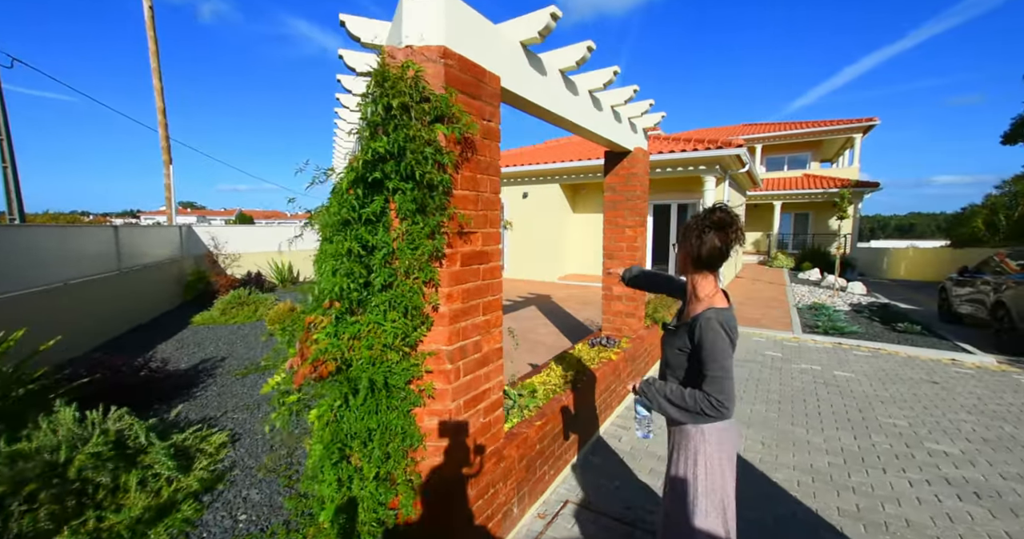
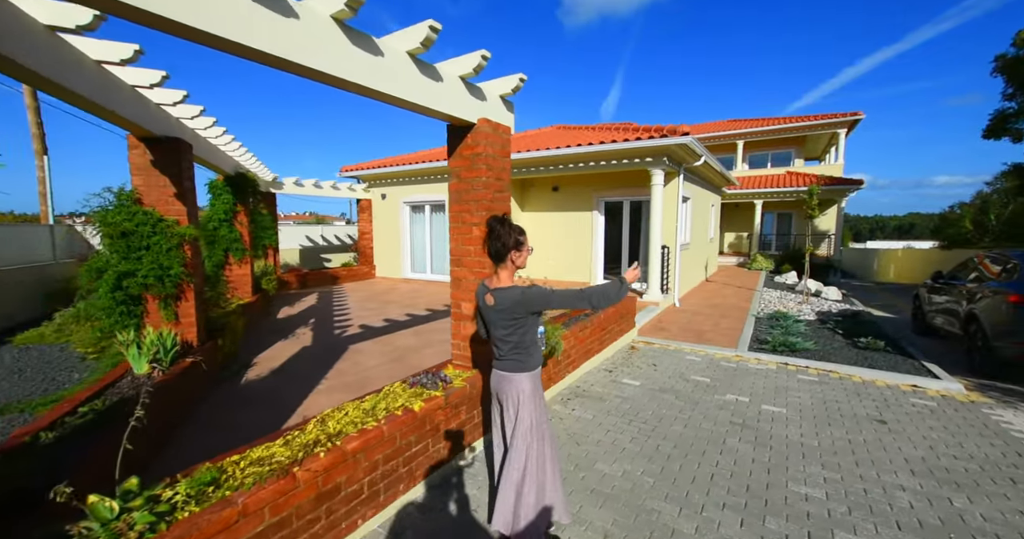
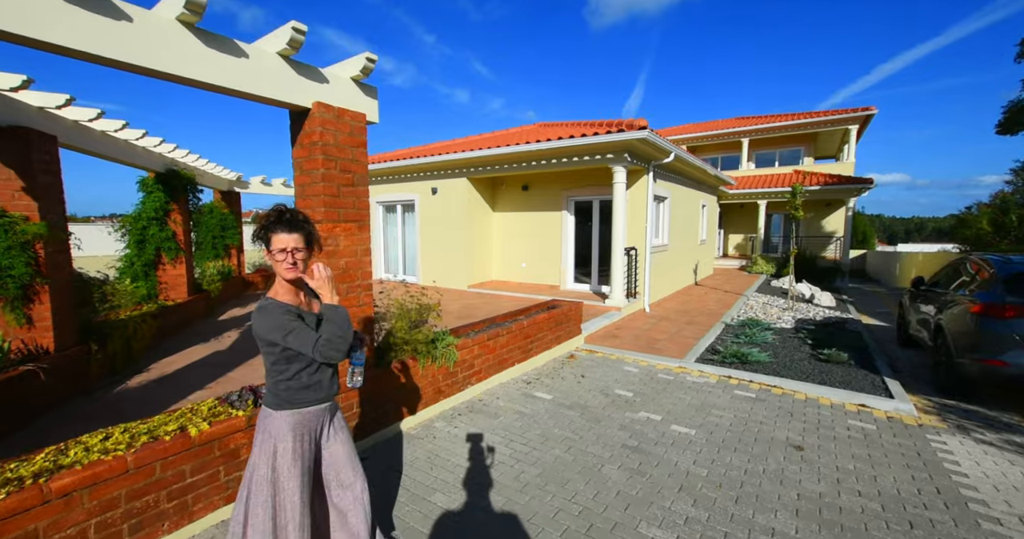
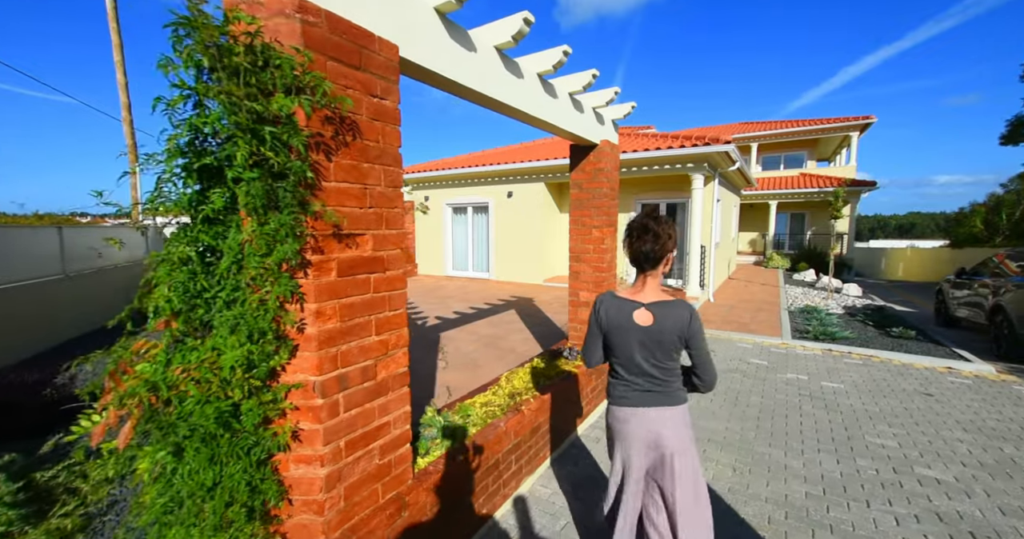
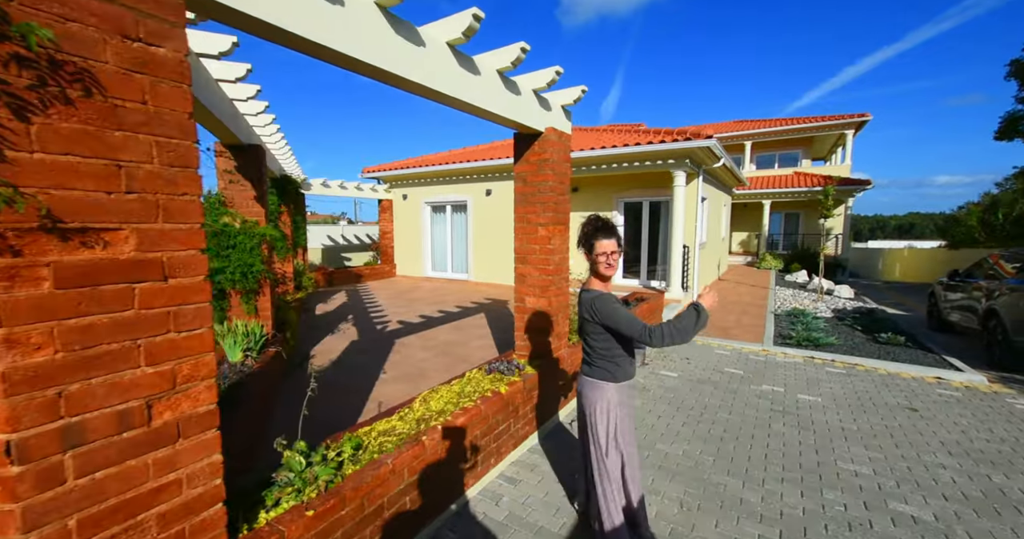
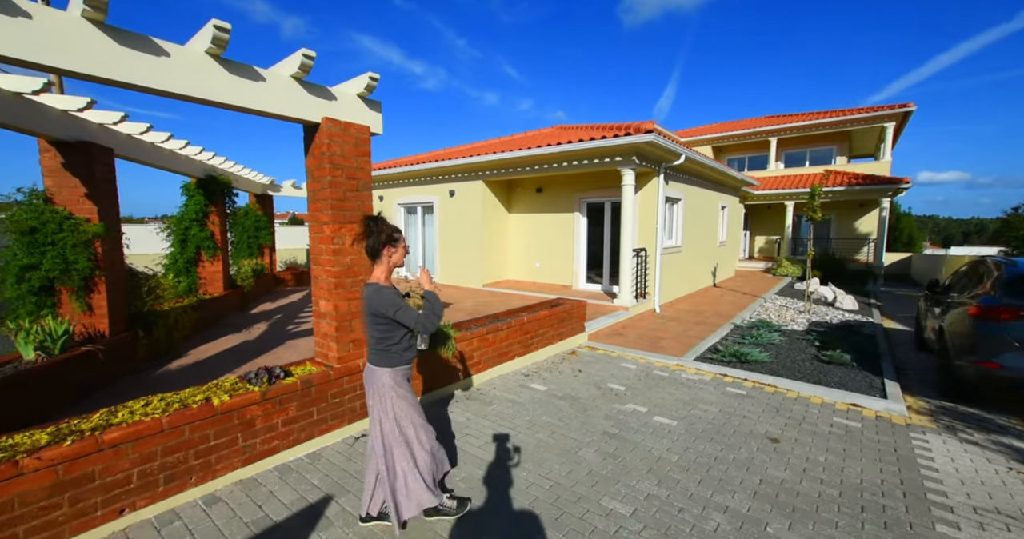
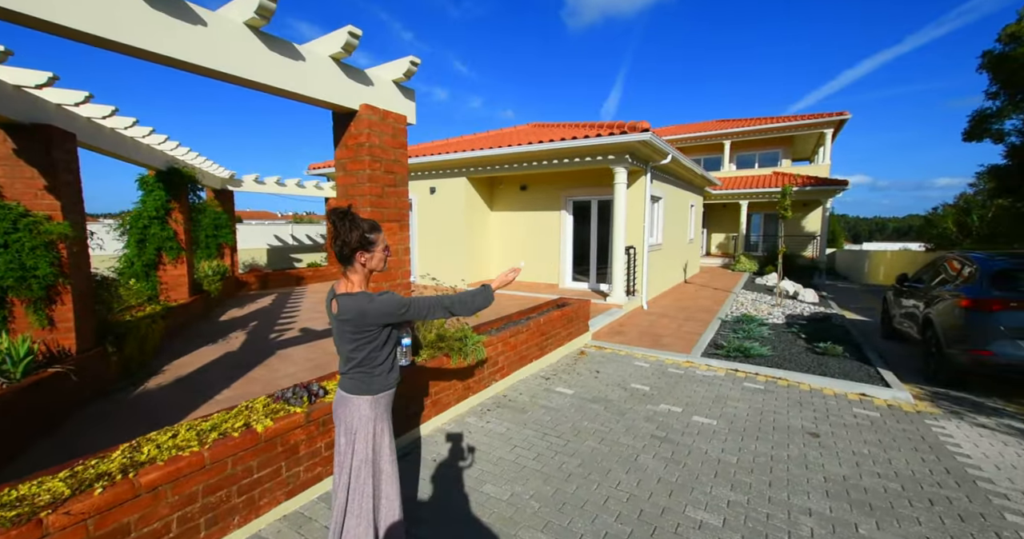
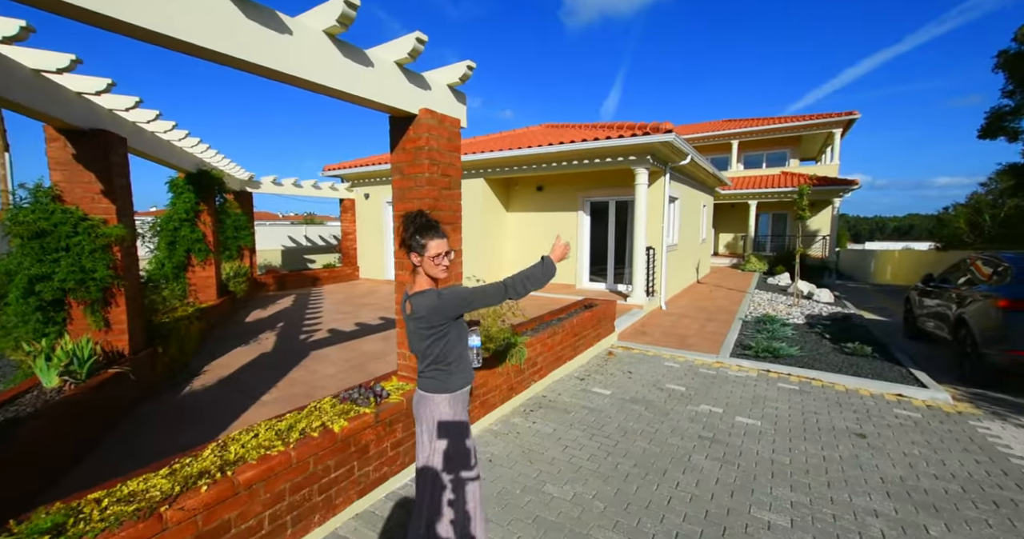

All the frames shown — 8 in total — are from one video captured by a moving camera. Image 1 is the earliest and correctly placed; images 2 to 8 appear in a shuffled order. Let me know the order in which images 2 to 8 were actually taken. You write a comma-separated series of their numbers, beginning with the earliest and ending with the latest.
4, 5, 2, 8, 7, 3, 6
